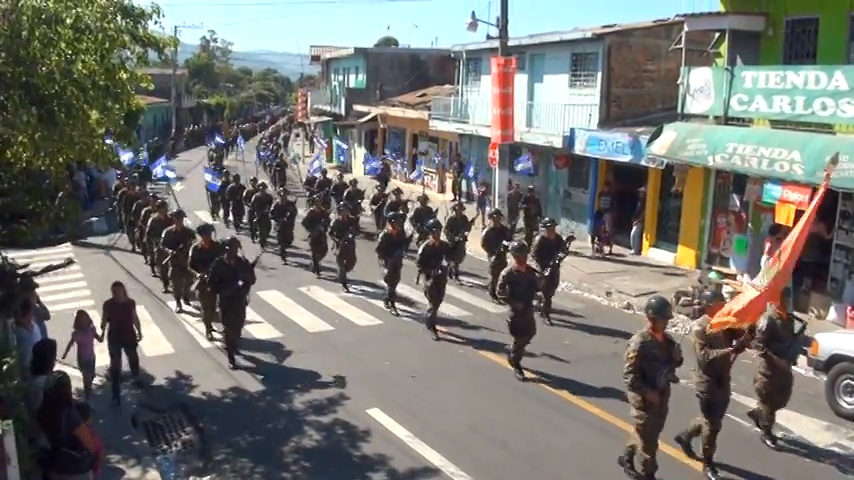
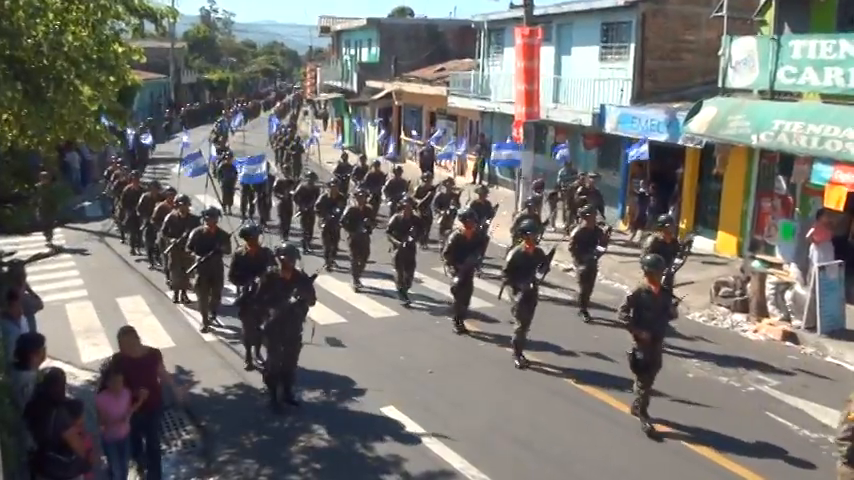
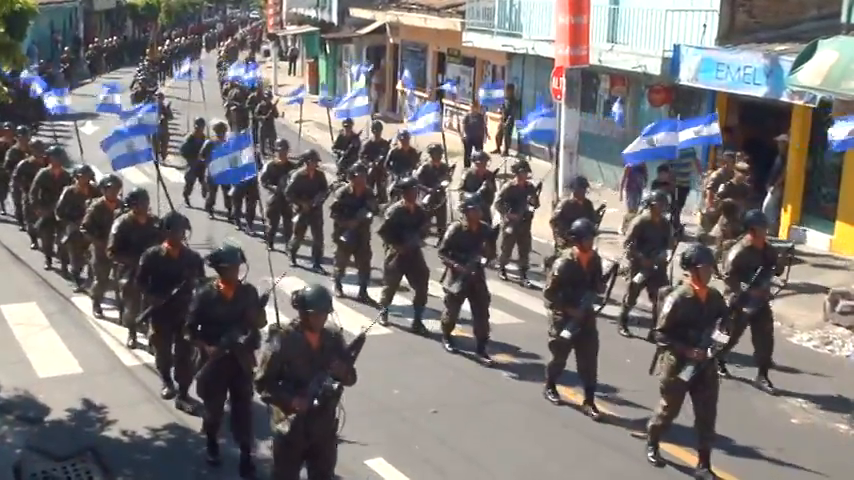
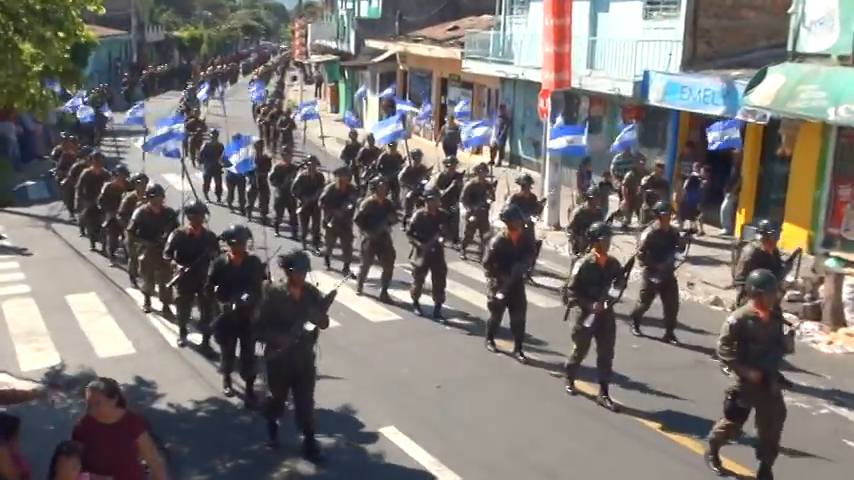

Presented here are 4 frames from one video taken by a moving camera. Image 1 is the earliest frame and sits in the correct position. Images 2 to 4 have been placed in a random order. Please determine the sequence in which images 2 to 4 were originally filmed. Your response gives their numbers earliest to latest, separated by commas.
2, 4, 3
